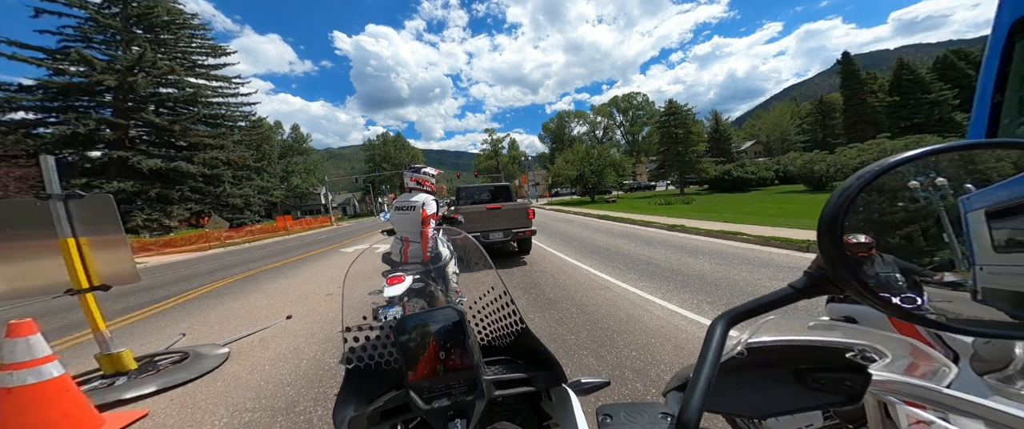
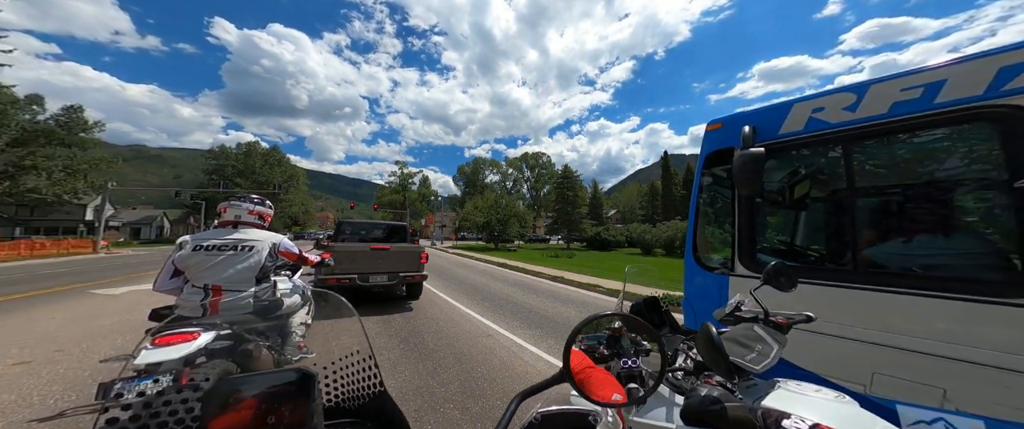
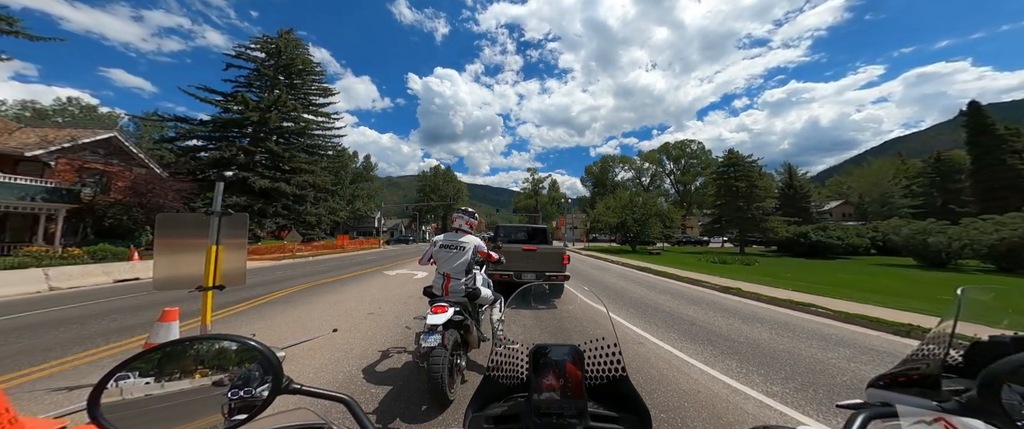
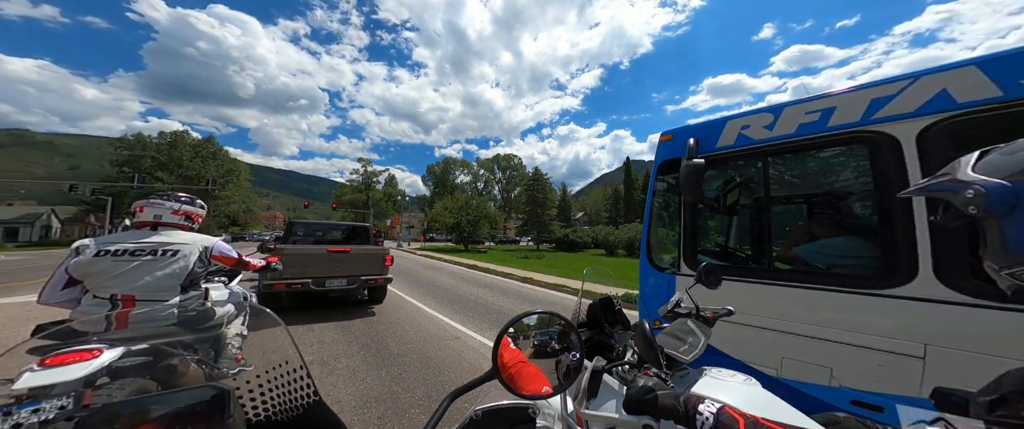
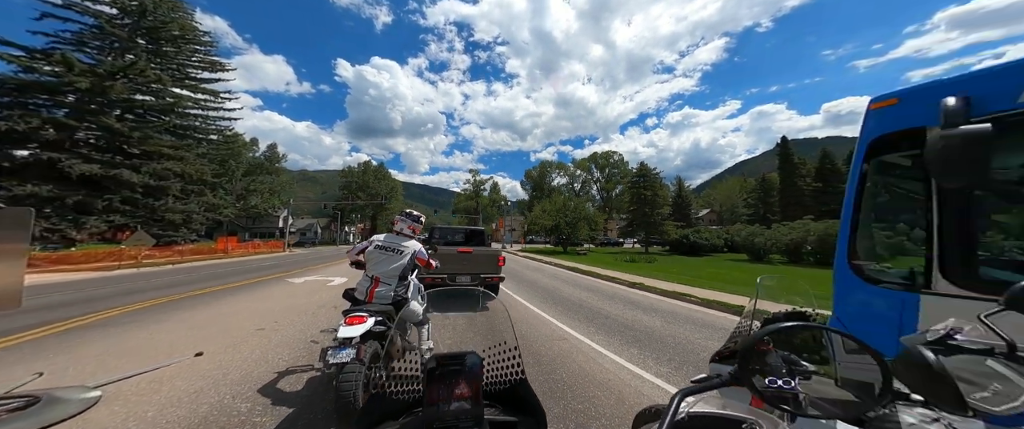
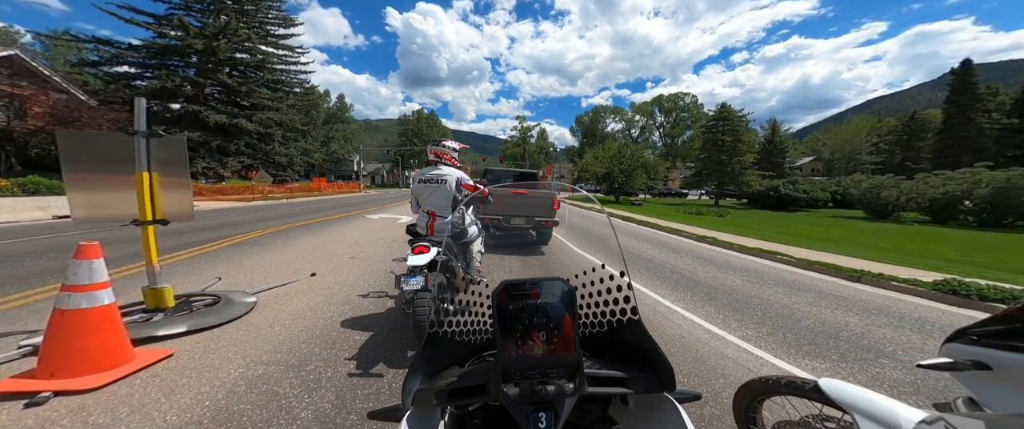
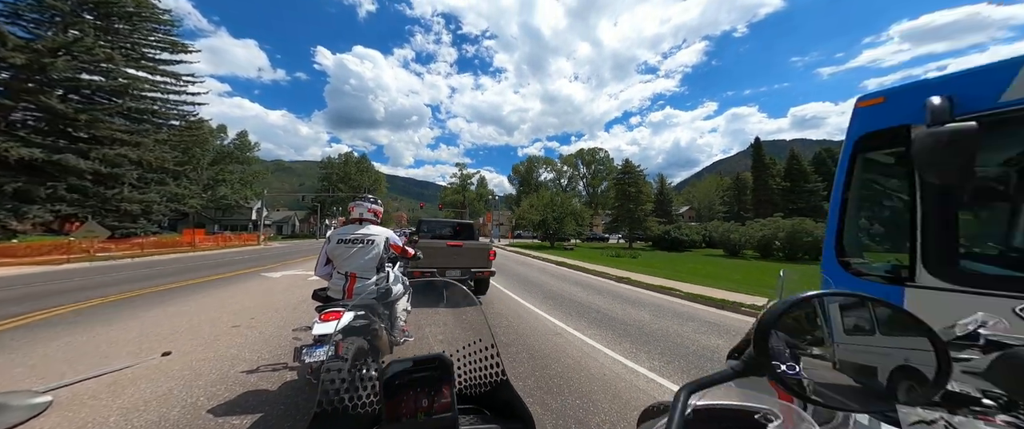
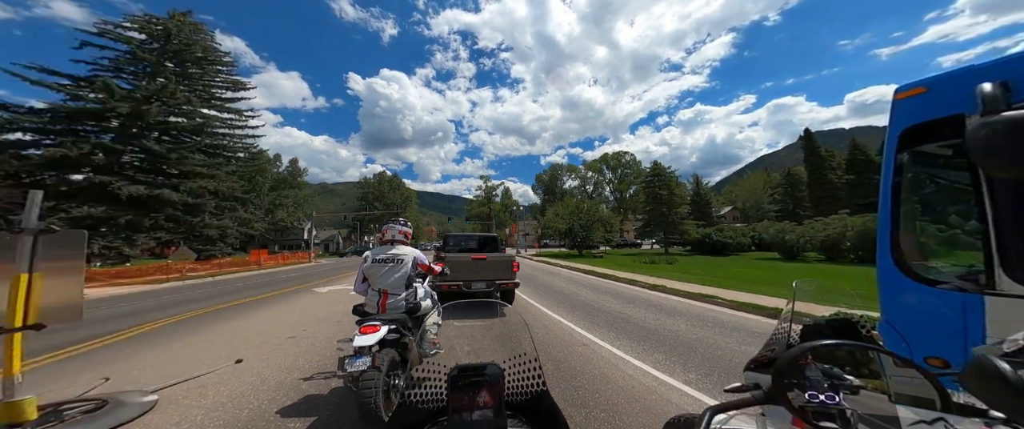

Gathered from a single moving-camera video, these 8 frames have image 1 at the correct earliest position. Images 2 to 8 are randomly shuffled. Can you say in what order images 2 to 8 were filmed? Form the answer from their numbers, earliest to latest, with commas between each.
6, 7, 4, 2, 8, 3, 5
